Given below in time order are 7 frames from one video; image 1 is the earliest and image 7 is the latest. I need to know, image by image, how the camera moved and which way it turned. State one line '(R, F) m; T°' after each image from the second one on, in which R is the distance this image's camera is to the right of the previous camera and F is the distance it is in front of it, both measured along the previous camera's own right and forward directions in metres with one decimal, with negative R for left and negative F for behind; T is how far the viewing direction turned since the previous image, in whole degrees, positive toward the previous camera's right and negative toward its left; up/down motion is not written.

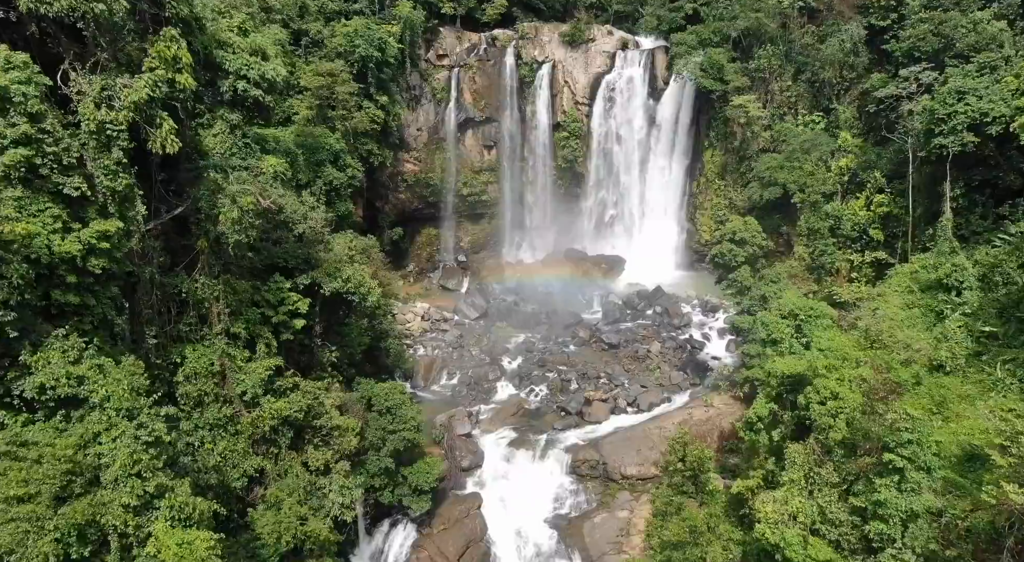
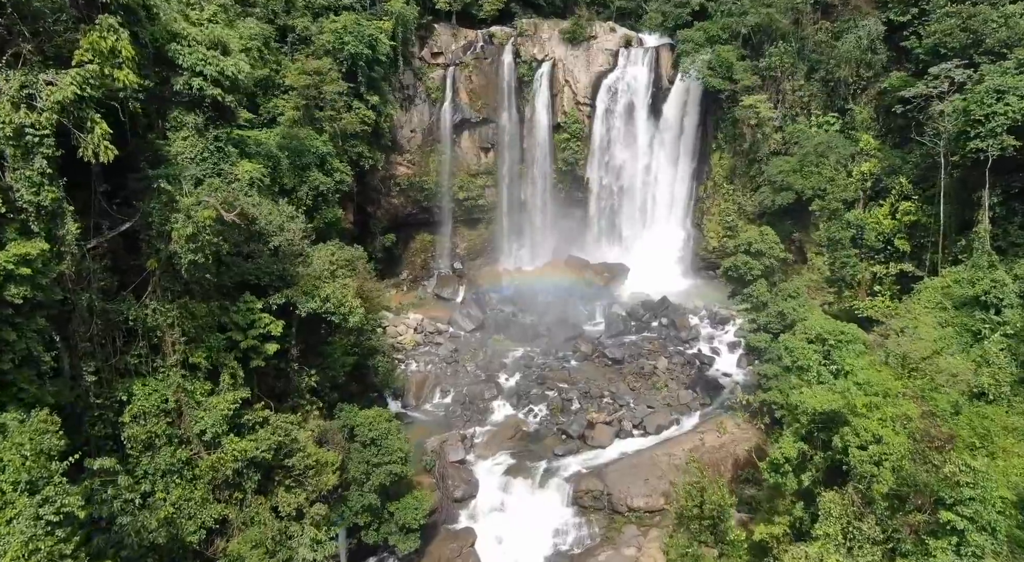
(+0.1, +1.5) m; 0°
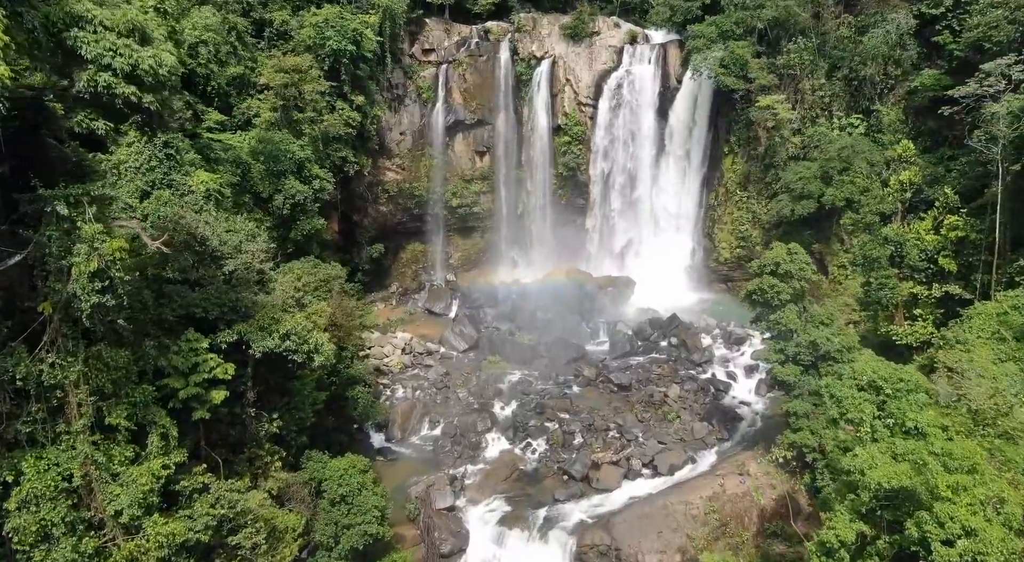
(+0.1, +2.2) m; 0°
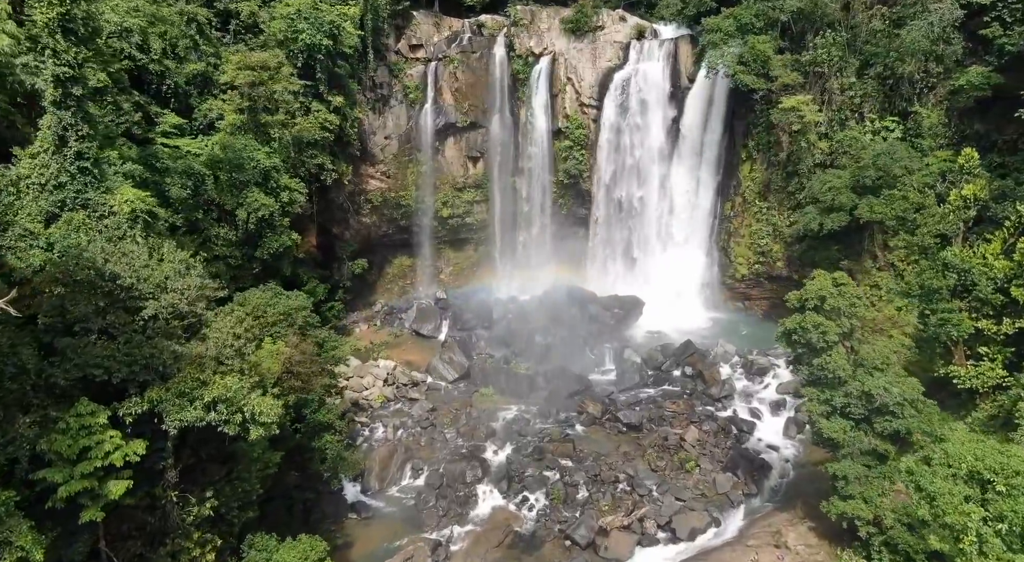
(+0.1, +2.7) m; 0°
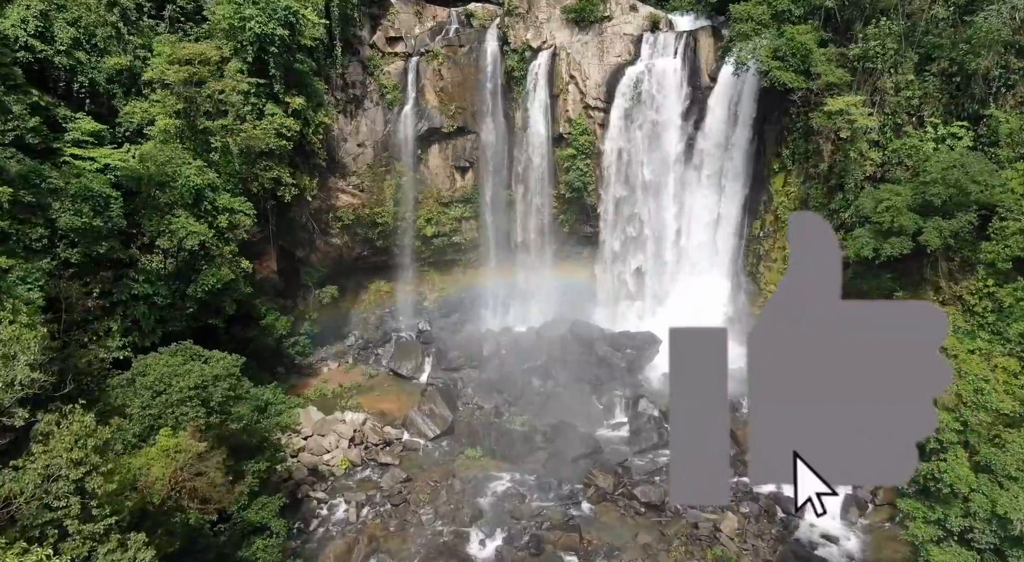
(+0.2, +3.8) m; 0°
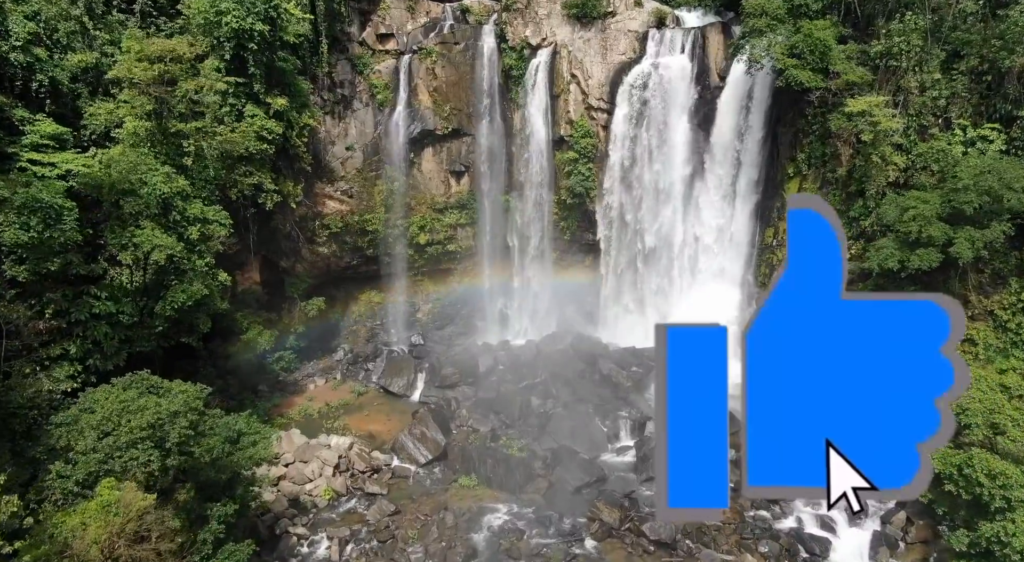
(+0.1, +1.4) m; 0°
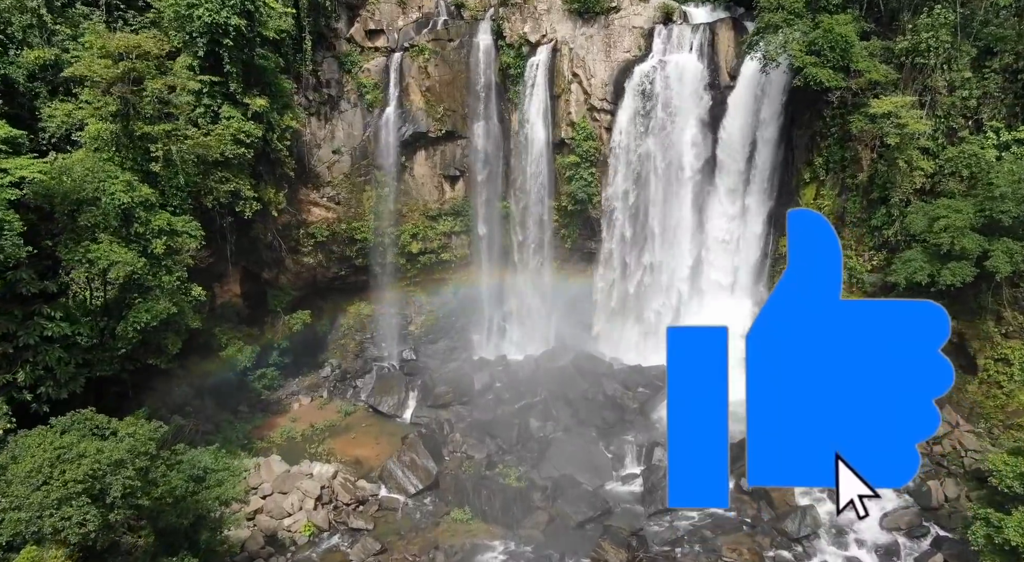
(+0.1, +1.4) m; 0°
